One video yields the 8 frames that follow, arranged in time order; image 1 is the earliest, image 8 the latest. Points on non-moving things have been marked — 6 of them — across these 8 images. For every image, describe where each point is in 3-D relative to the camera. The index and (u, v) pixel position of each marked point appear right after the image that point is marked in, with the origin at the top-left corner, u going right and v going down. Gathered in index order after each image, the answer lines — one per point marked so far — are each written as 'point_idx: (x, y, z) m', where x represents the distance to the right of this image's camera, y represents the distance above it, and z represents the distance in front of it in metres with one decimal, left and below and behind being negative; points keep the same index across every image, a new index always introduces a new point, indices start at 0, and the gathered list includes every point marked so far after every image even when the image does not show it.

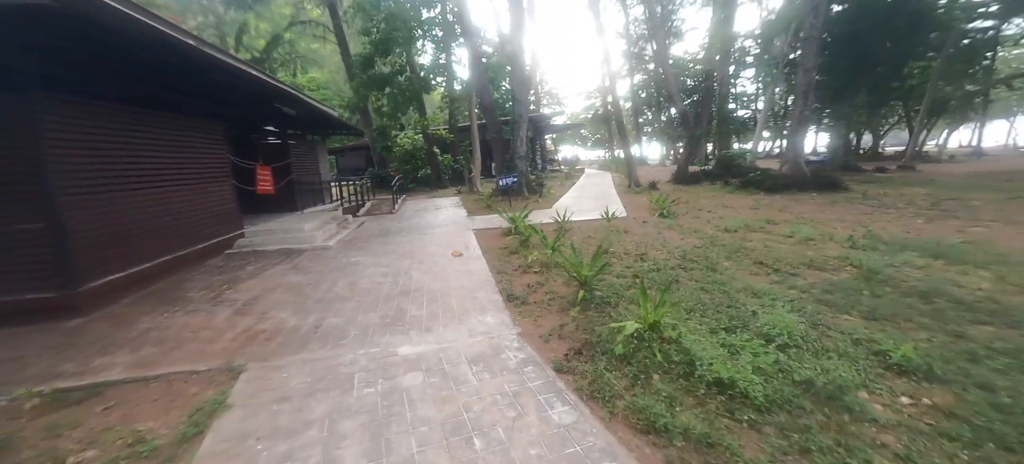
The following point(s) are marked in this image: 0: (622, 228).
0: (+2.1, 0.0, +6.6) m
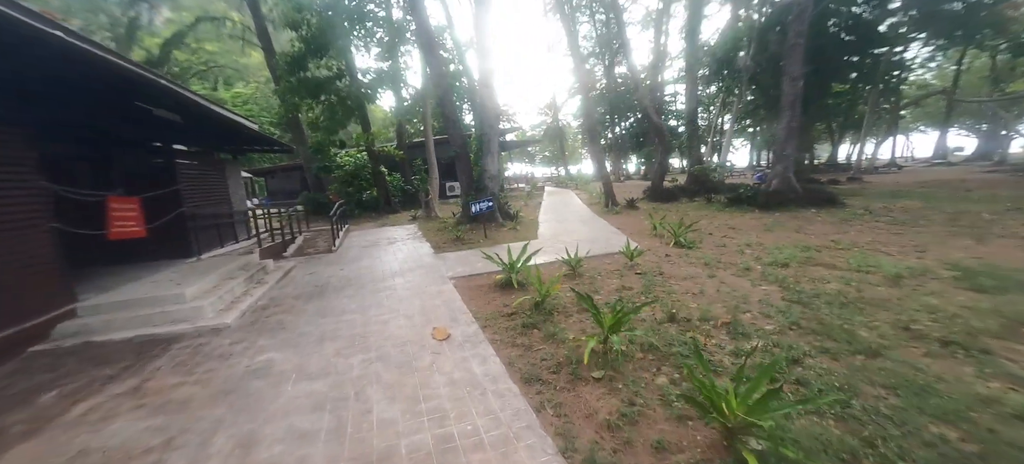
0: (+2.1, -0.6, +4.9) m
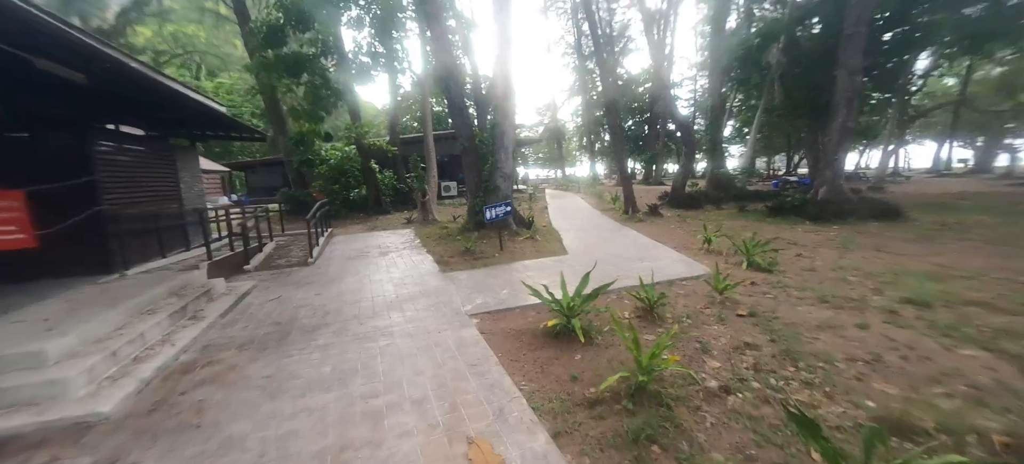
0: (+2.6, -0.9, +3.5) m
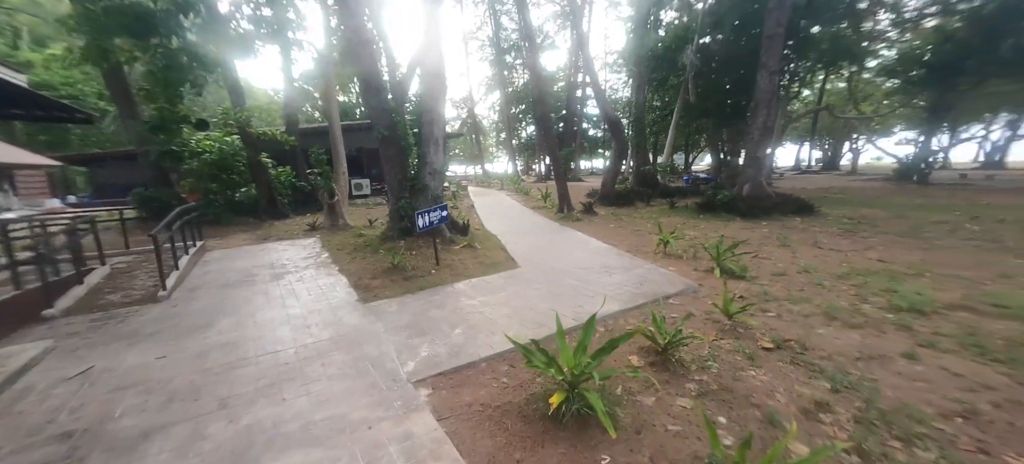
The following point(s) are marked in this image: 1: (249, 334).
0: (+2.4, -1.0, +2.9) m
1: (-3.3, -1.2, +4.2) m
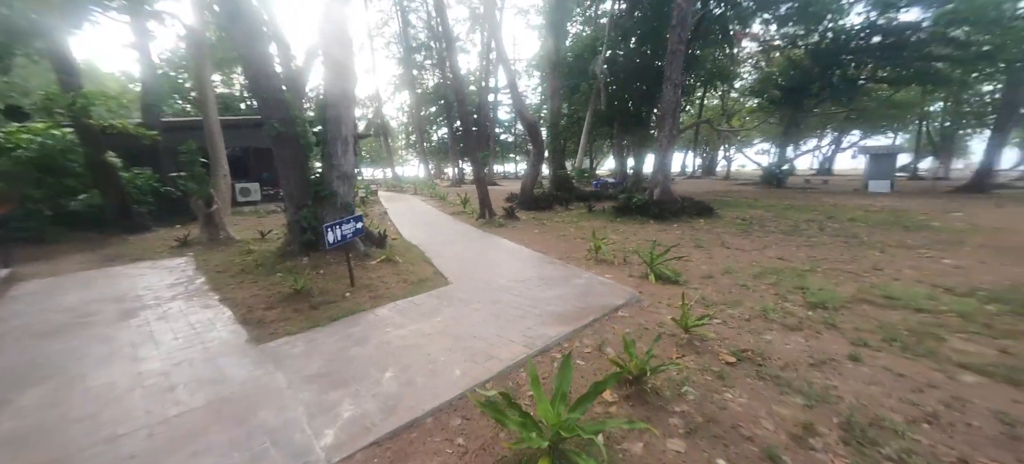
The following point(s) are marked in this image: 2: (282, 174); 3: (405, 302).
0: (+2.1, -1.0, +2.8) m
1: (-3.8, -1.5, +2.9) m
2: (-4.5, +1.1, +6.6) m
3: (-1.4, -0.9, +4.5) m
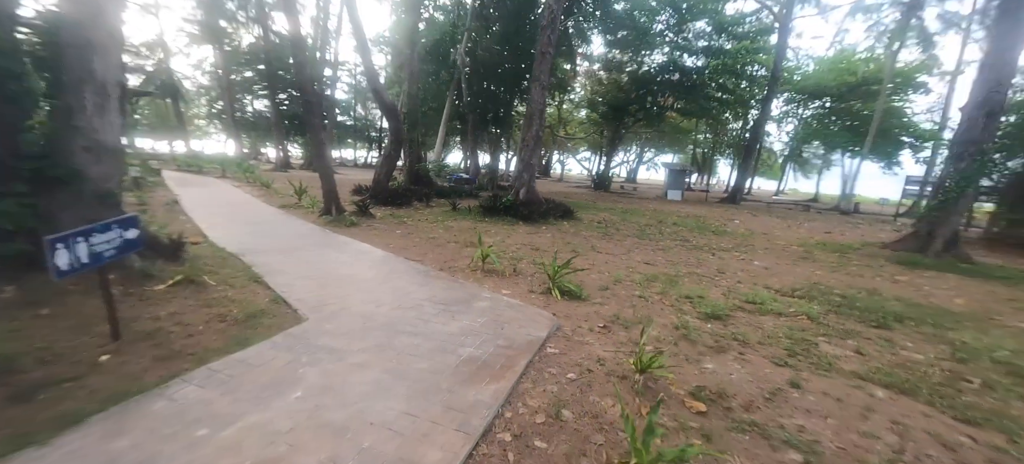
0: (+1.6, -1.3, +2.6) m
1: (-3.8, -1.7, +0.3) m
2: (-5.8, +0.9, +3.5) m
3: (-2.2, -1.1, +2.8) m
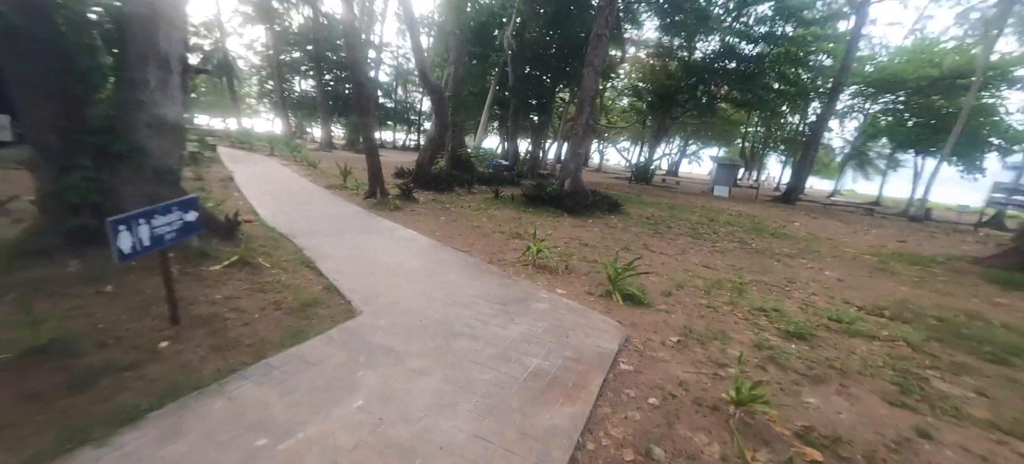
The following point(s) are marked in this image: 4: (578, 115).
0: (+2.1, -1.4, +2.2) m
1: (-3.4, -1.6, +0.3) m
2: (-5.1, +1.2, +3.6) m
3: (-1.7, -0.9, +2.6) m
4: (+2.3, +3.7, +11.1) m
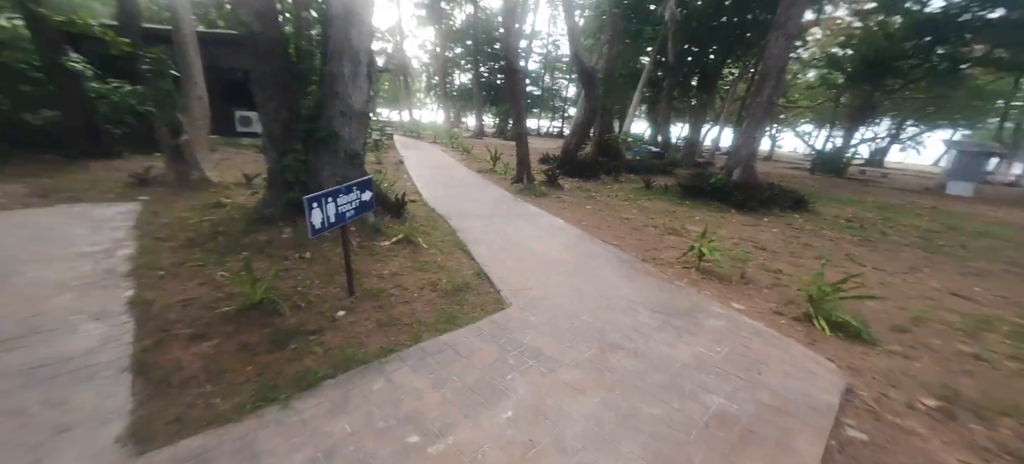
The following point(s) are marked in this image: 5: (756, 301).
0: (+2.8, -1.5, +0.9) m
1: (-3.0, -1.4, +1.1) m
2: (-3.3, +1.6, +4.6) m
3: (-0.5, -0.8, +2.6) m
4: (+6.4, +3.7, +9.0) m
5: (+2.7, -0.7, +3.8) m
